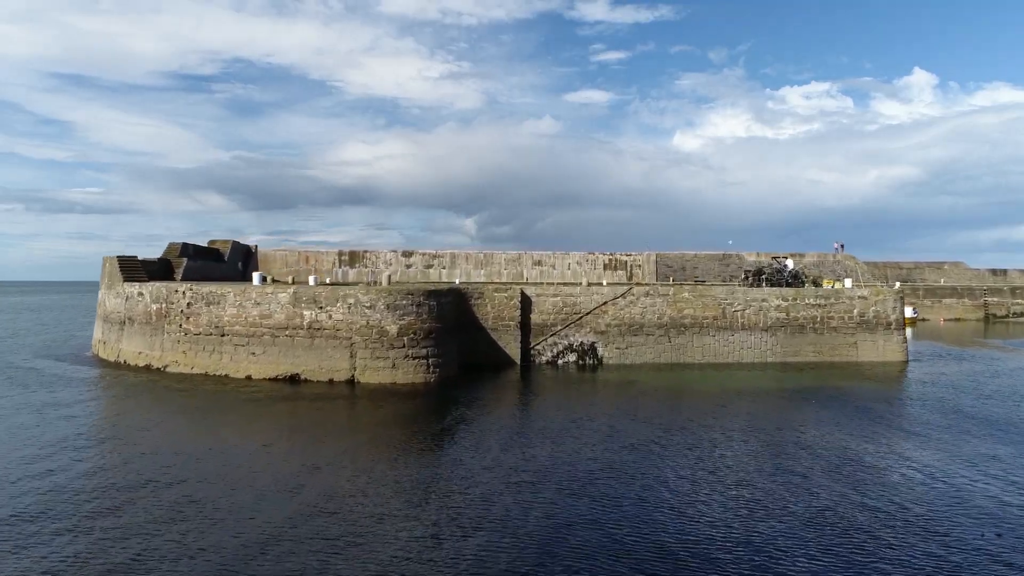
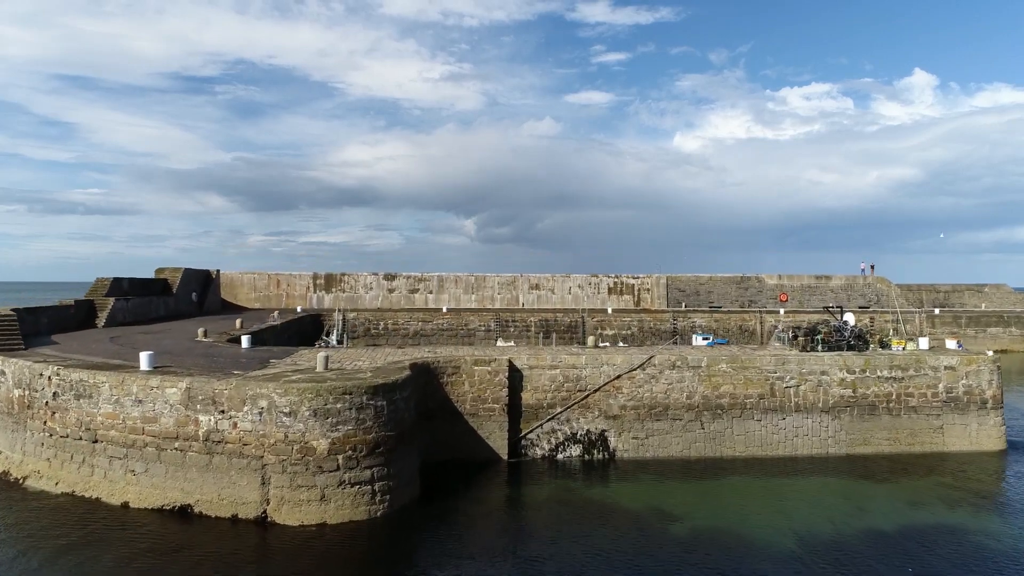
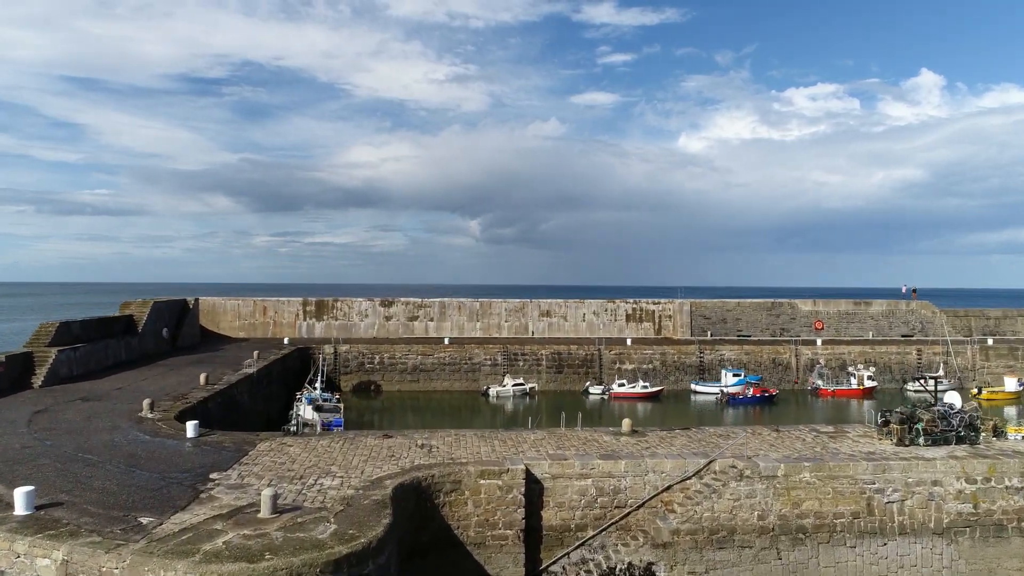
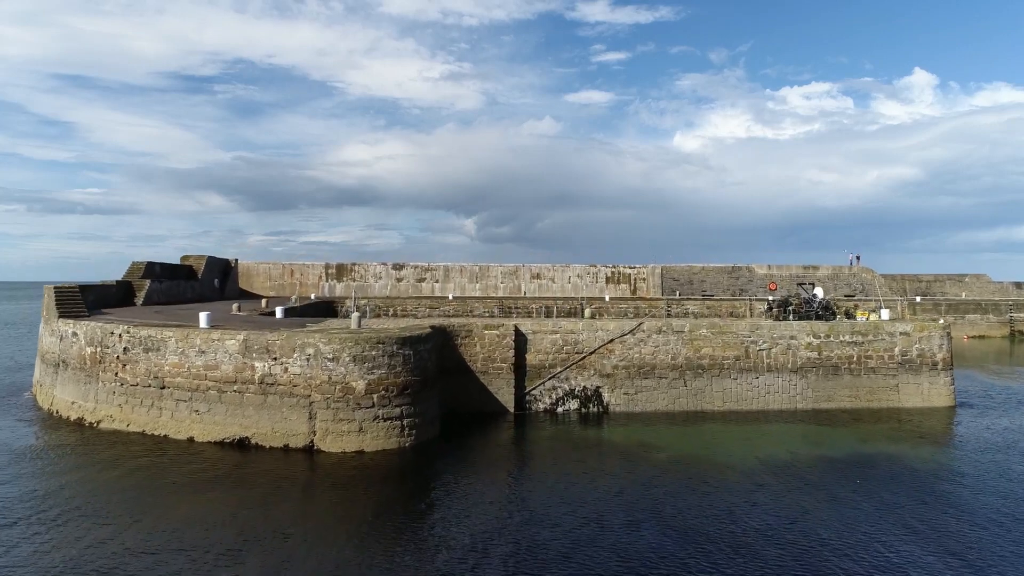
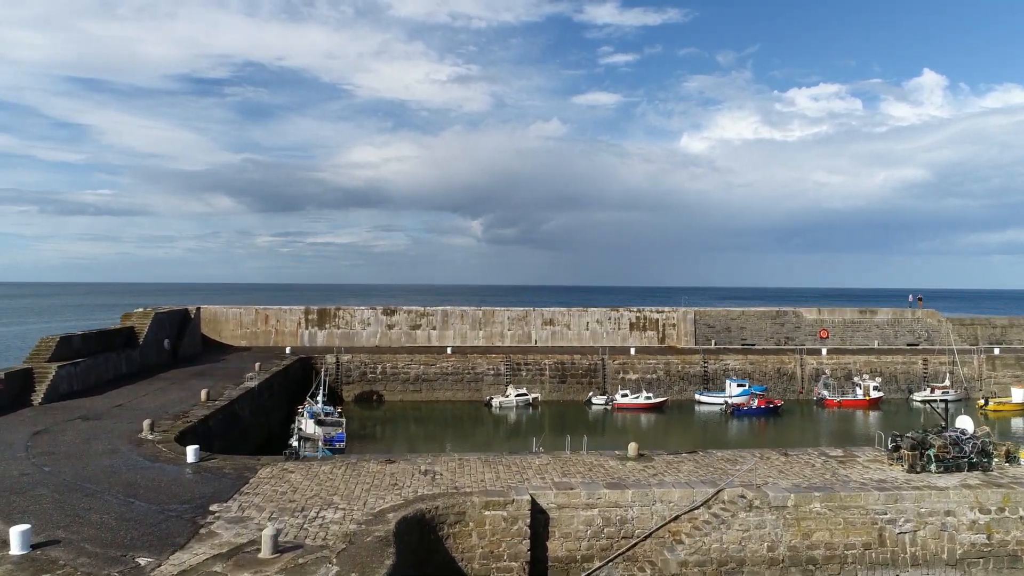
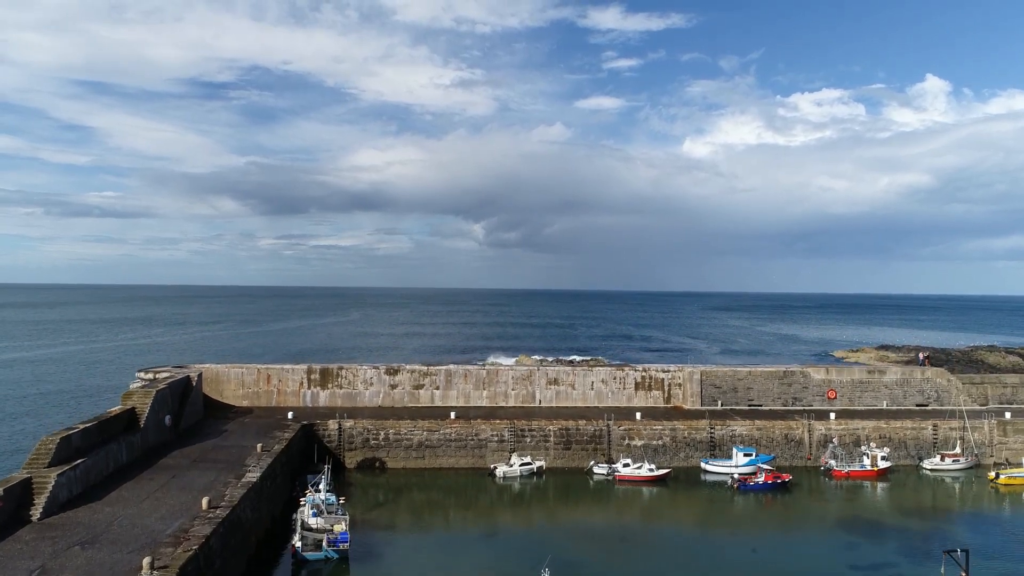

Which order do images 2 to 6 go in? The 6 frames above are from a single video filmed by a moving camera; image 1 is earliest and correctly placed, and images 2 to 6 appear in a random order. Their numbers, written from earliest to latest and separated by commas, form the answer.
4, 2, 3, 5, 6
